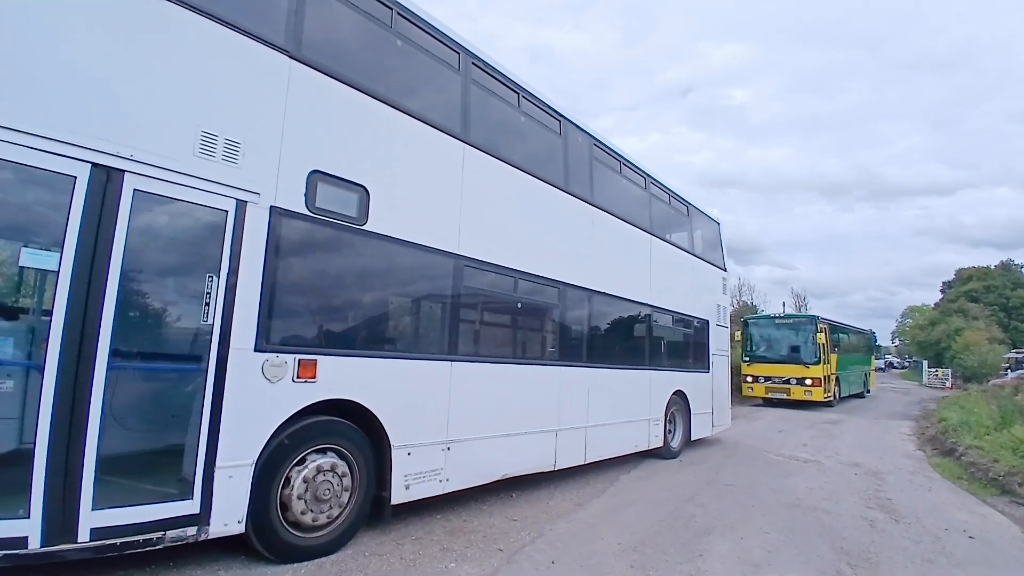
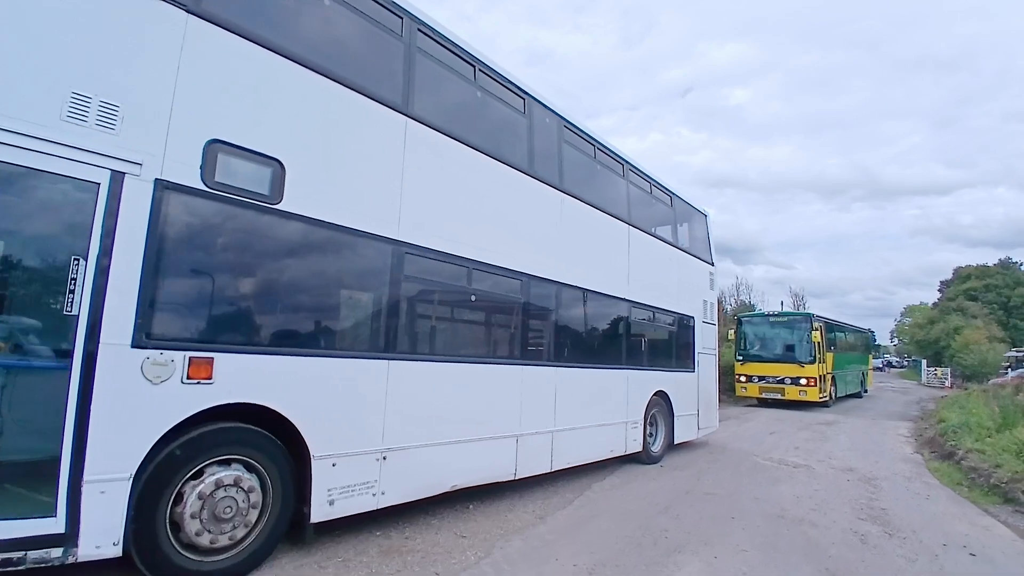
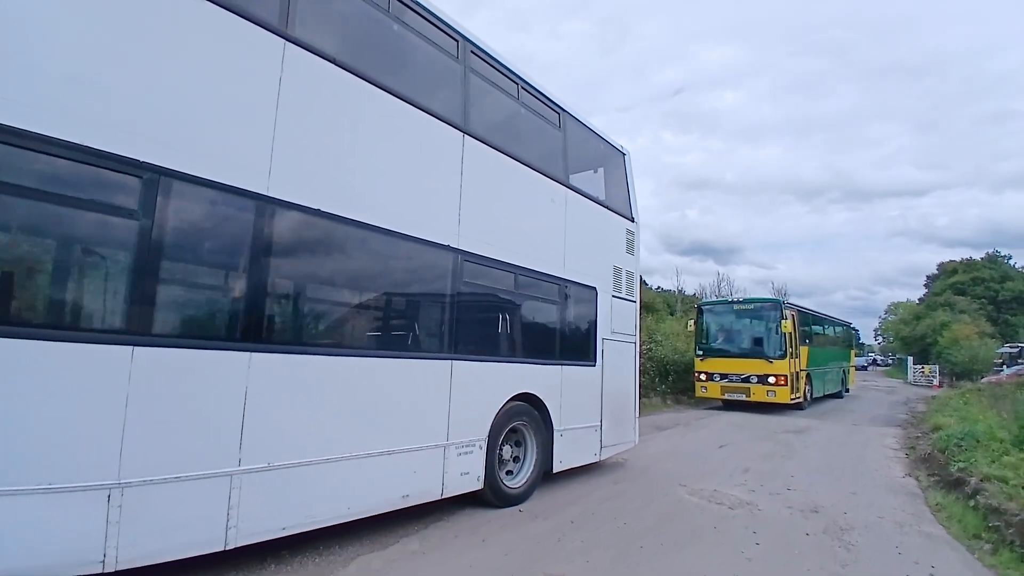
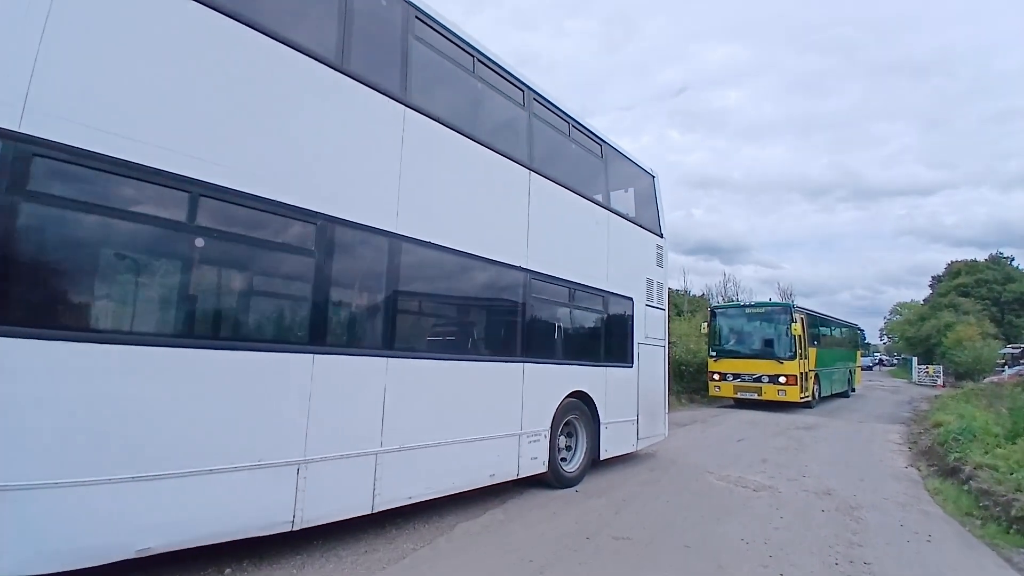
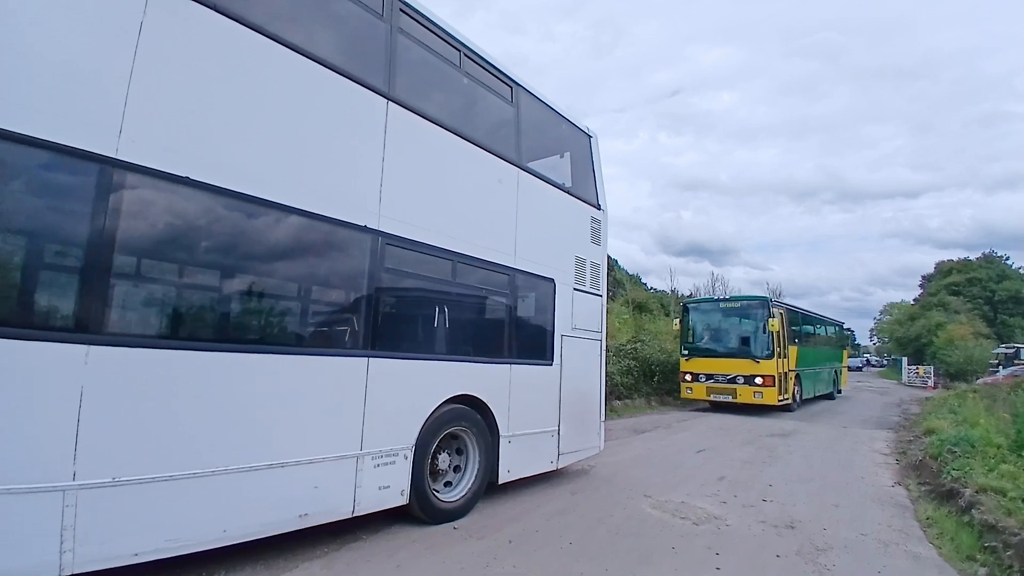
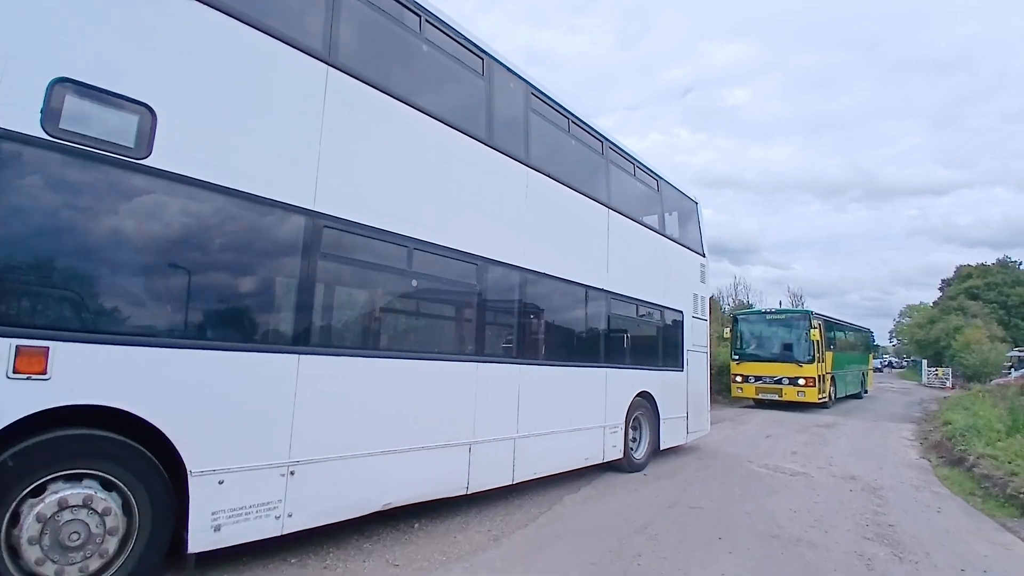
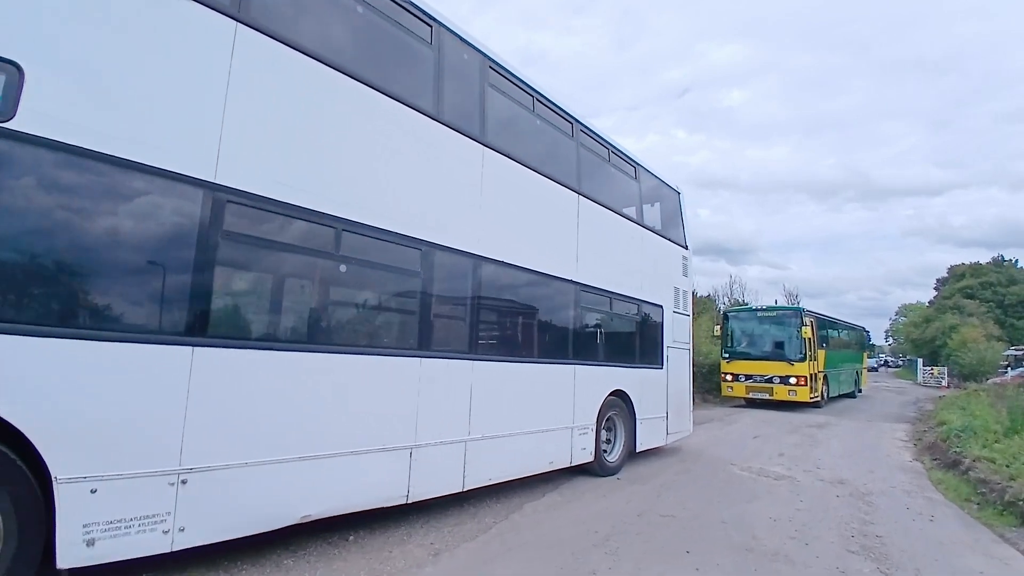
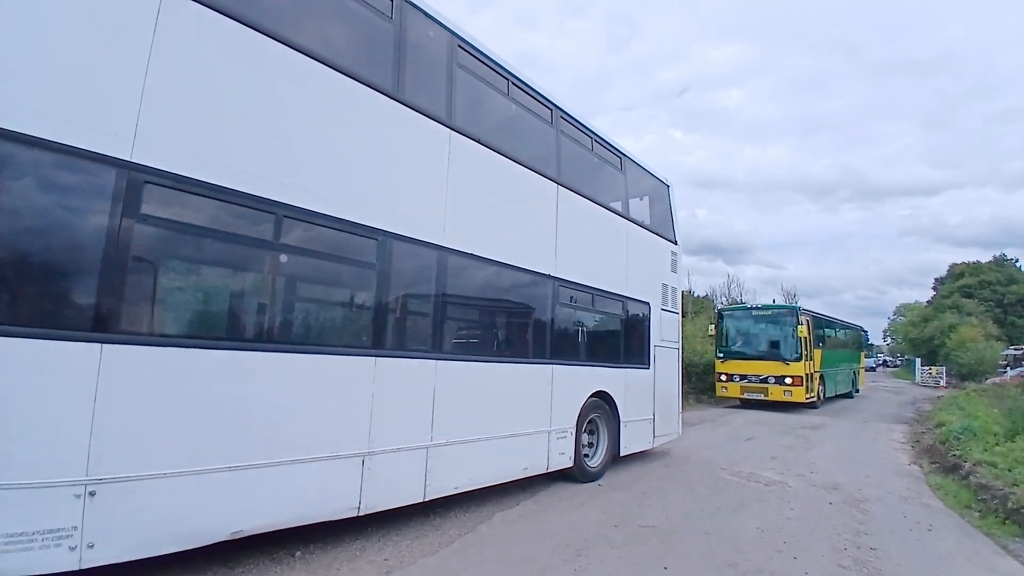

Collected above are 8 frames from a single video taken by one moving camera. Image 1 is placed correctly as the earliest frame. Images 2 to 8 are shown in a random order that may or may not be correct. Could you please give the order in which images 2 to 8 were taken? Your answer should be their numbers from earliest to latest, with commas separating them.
2, 6, 7, 8, 4, 3, 5
